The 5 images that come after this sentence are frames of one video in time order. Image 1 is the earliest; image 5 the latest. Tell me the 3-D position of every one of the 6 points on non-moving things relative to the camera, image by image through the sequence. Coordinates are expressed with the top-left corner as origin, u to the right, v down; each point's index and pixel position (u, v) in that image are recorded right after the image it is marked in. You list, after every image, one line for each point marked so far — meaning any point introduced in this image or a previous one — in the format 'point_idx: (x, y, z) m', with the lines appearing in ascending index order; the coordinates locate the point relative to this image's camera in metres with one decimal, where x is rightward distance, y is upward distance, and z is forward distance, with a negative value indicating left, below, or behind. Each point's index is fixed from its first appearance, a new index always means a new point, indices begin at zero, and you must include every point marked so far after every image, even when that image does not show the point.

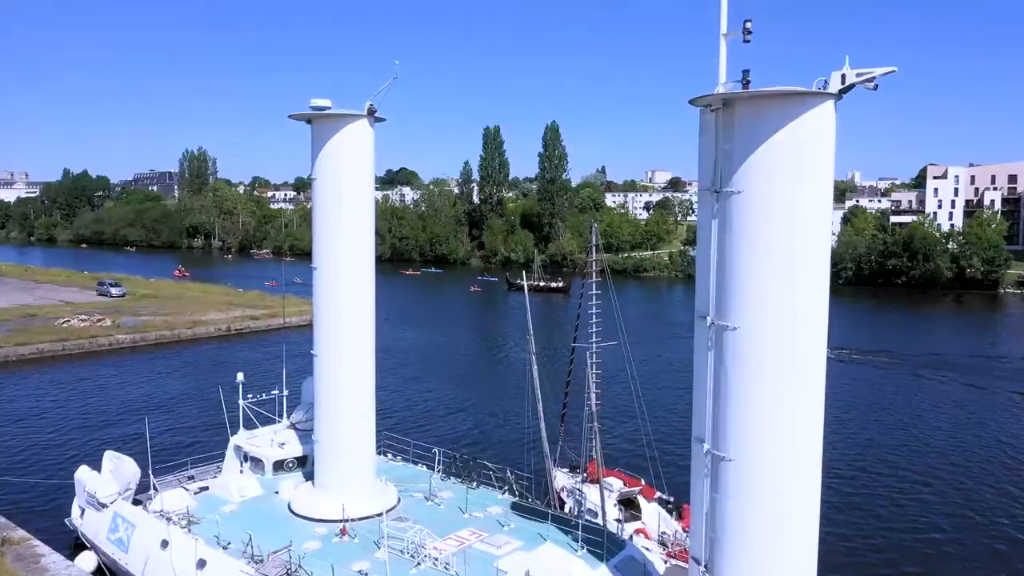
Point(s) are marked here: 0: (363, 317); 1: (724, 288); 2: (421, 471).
0: (-2.4, -0.5, +13.0) m
1: (+2.3, 0.0, +8.6) m
2: (-1.7, -3.5, +15.0) m
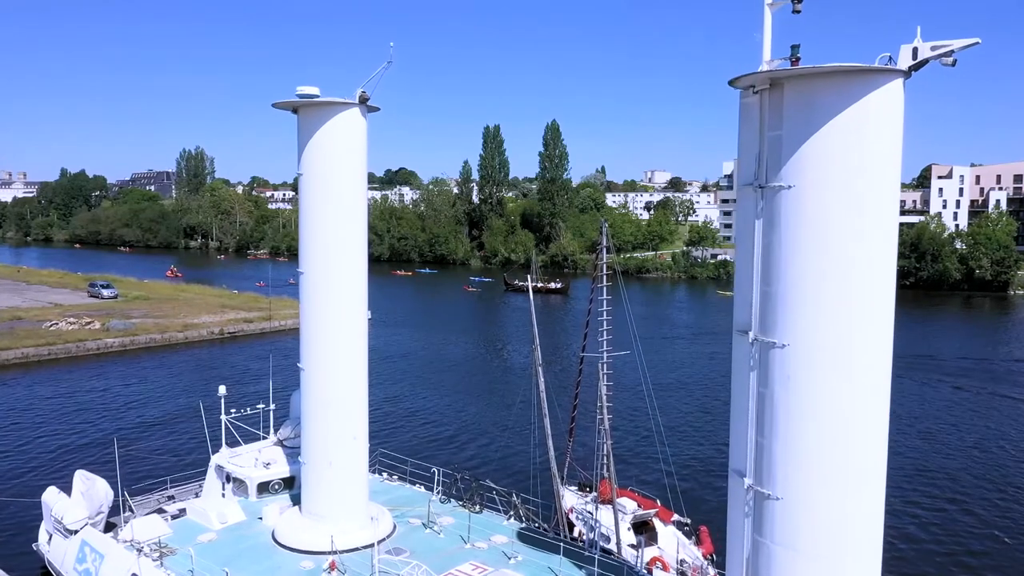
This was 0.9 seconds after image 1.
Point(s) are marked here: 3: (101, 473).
0: (-2.3, -0.6, +11.8) m
1: (+2.4, -0.1, +7.4) m
2: (-1.6, -3.5, +13.8) m
3: (-9.6, -4.4, +18.6) m
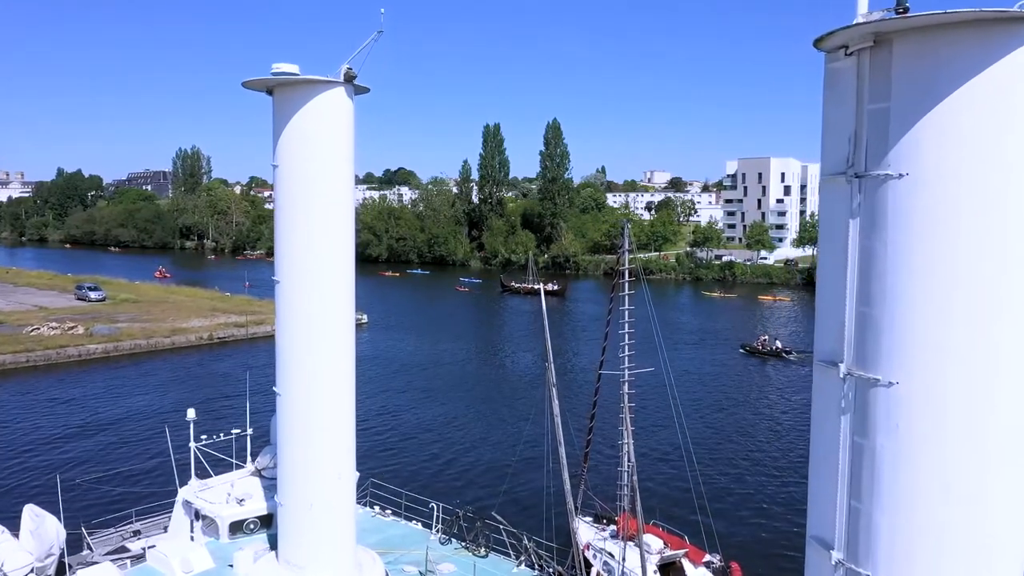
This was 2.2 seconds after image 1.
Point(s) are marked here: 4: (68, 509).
0: (-2.2, -0.7, +10.1) m
1: (+2.6, -0.2, +5.6) m
2: (-1.5, -3.7, +12.1) m
3: (-9.5, -4.6, +16.9) m
4: (-9.2, -4.7, +16.5) m
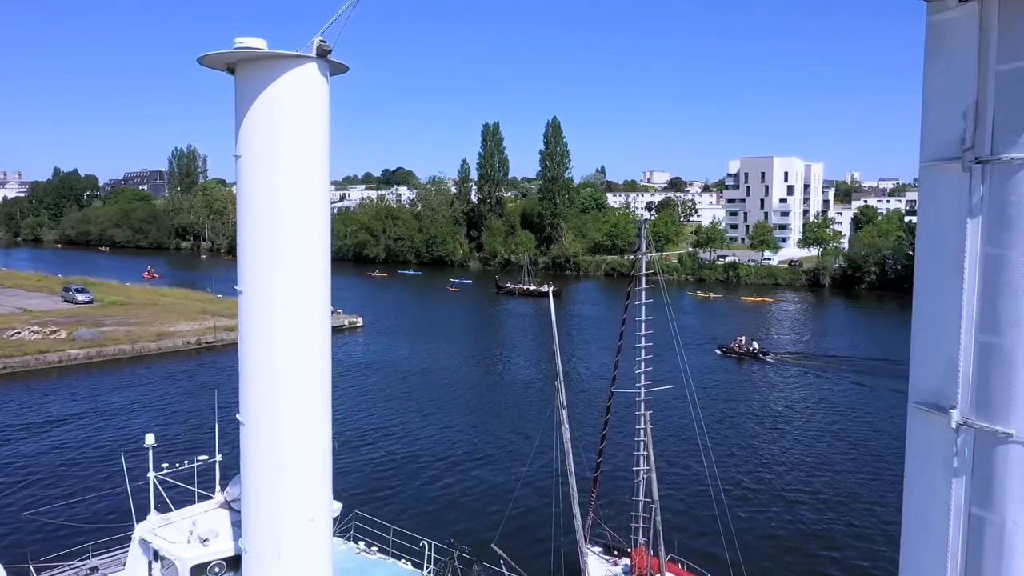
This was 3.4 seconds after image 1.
0: (-2.2, -0.8, +8.7) m
1: (+2.6, -0.4, +4.2) m
2: (-1.4, -3.8, +10.7) m
3: (-9.4, -4.7, +15.4) m
4: (-9.1, -4.8, +15.0) m
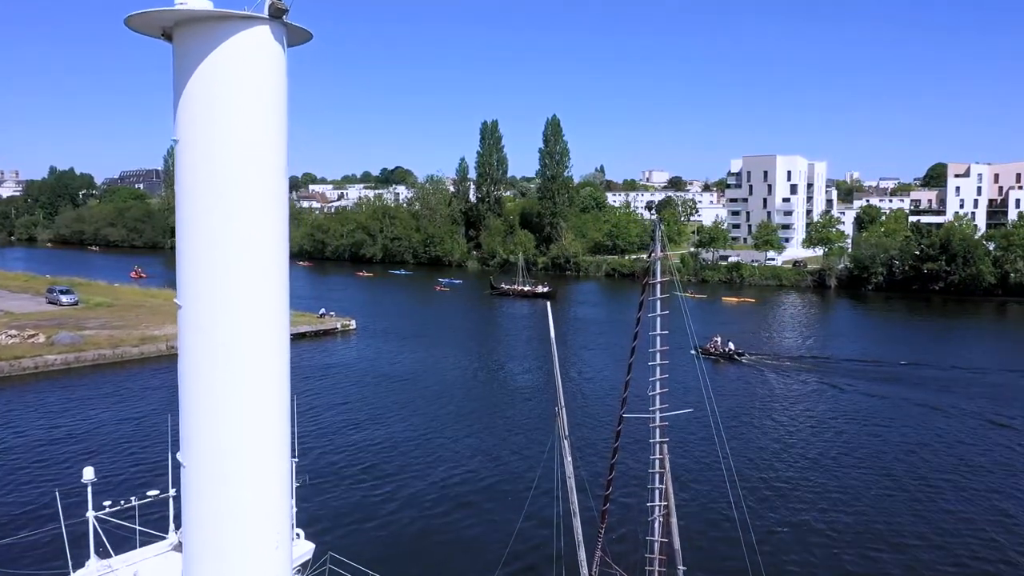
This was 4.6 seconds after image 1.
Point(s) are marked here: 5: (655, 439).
0: (-2.2, -0.9, +7.2) m
1: (+2.6, -0.5, +2.7) m
2: (-1.5, -3.9, +9.2) m
3: (-9.5, -4.8, +13.9) m
4: (-9.2, -5.0, +13.5) m
5: (+2.0, -2.1, +11.1) m
